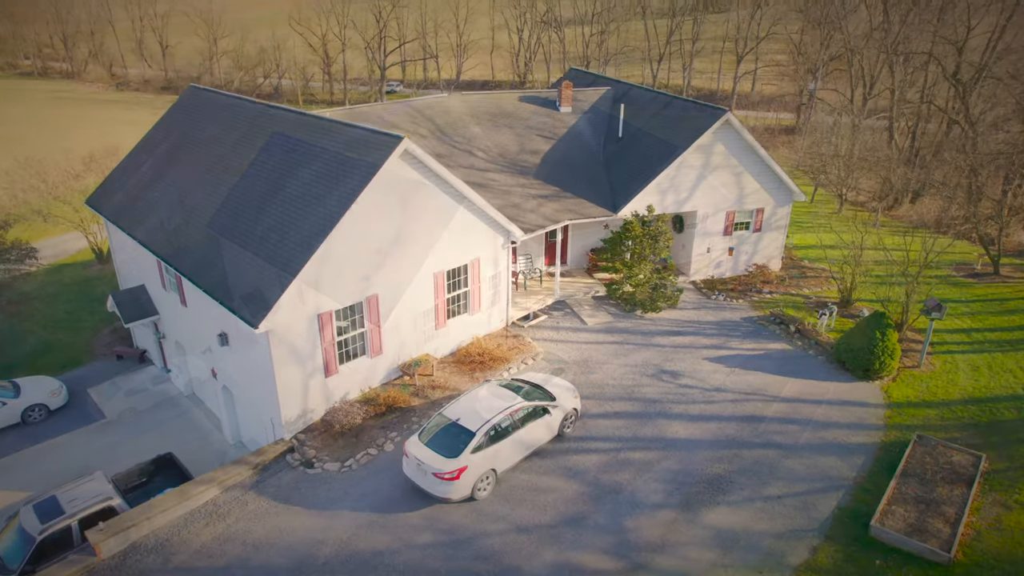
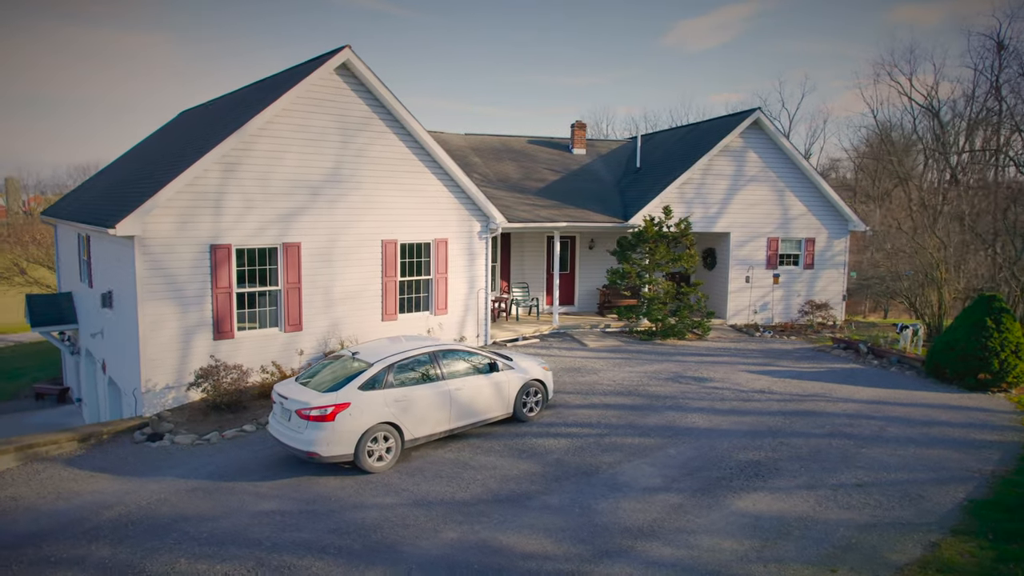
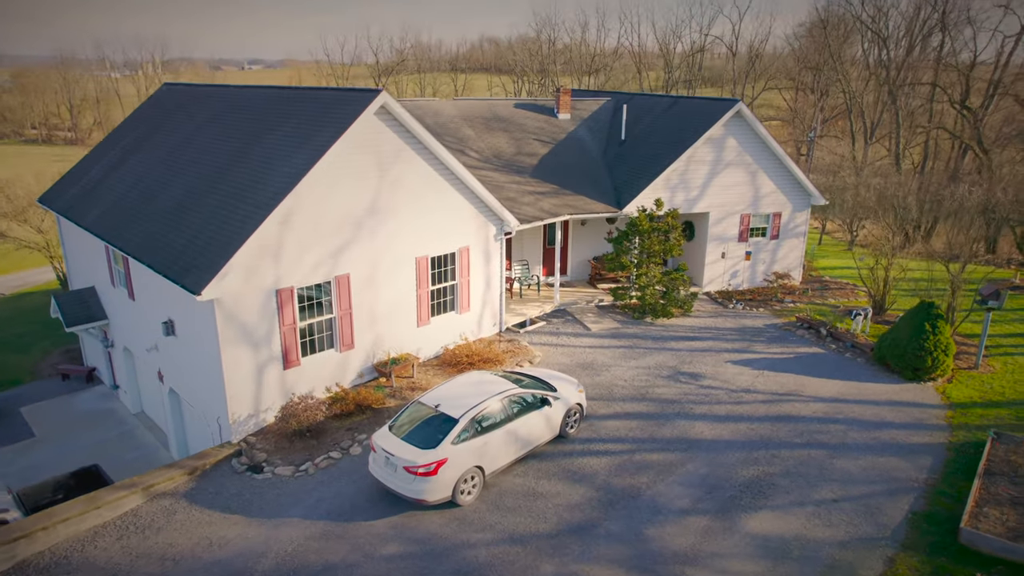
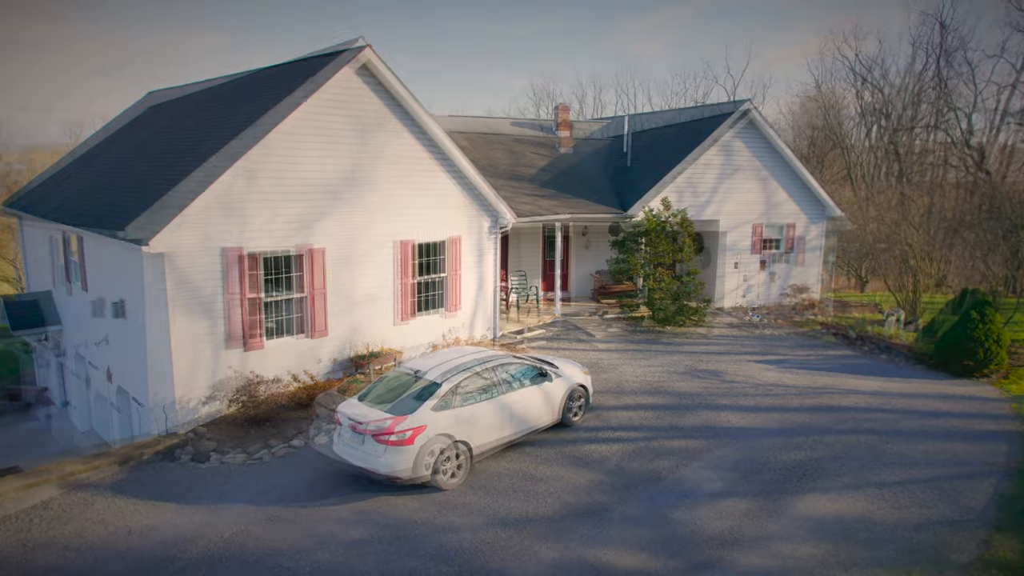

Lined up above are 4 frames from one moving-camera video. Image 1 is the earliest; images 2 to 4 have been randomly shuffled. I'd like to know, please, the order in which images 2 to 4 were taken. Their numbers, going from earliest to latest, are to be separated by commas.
3, 4, 2
